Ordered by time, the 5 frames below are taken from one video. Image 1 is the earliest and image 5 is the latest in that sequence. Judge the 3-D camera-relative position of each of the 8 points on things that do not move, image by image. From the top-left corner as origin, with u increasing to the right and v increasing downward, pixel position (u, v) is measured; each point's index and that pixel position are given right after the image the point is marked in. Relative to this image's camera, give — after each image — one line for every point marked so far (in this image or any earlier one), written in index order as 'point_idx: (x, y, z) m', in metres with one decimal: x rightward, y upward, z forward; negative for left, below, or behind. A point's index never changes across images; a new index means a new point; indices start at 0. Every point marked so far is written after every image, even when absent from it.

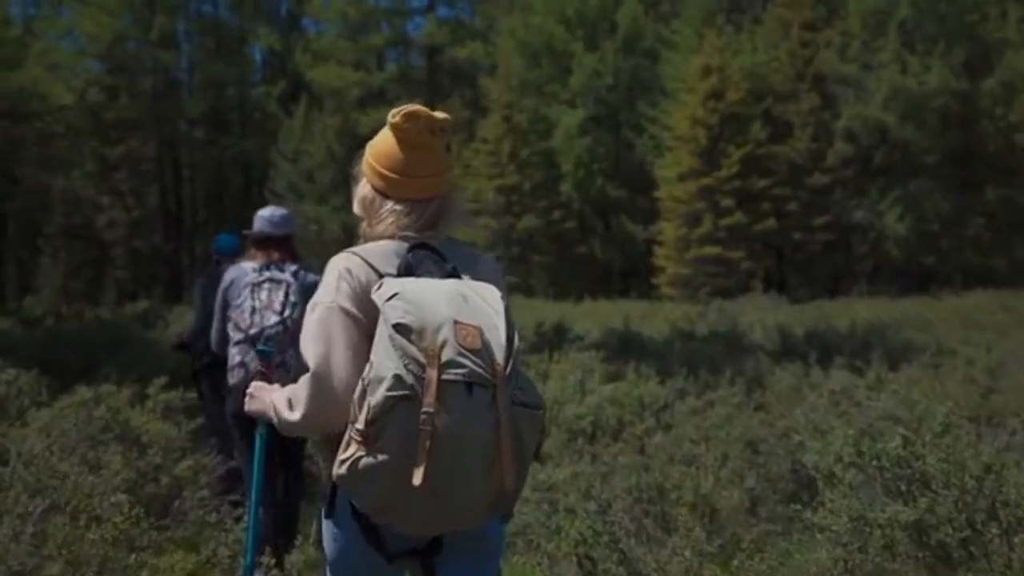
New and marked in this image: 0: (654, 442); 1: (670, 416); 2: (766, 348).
0: (+1.4, -1.5, +8.7) m
1: (+1.7, -1.4, +10.1) m
2: (+4.2, -1.0, +15.3) m
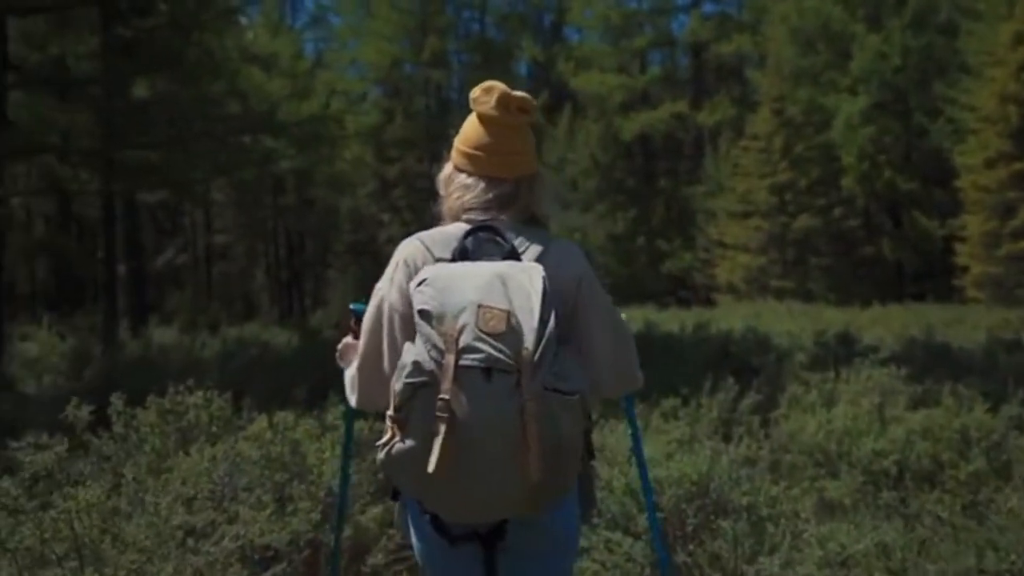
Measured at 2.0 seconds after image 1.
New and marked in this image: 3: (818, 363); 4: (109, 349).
0: (+3.5, -1.5, +6.9) m
1: (+4.3, -1.4, +8.1) m
2: (+8.1, -1.0, +12.4) m
3: (+4.2, -1.0, +12.7) m
4: (-6.6, -1.0, +15.4) m
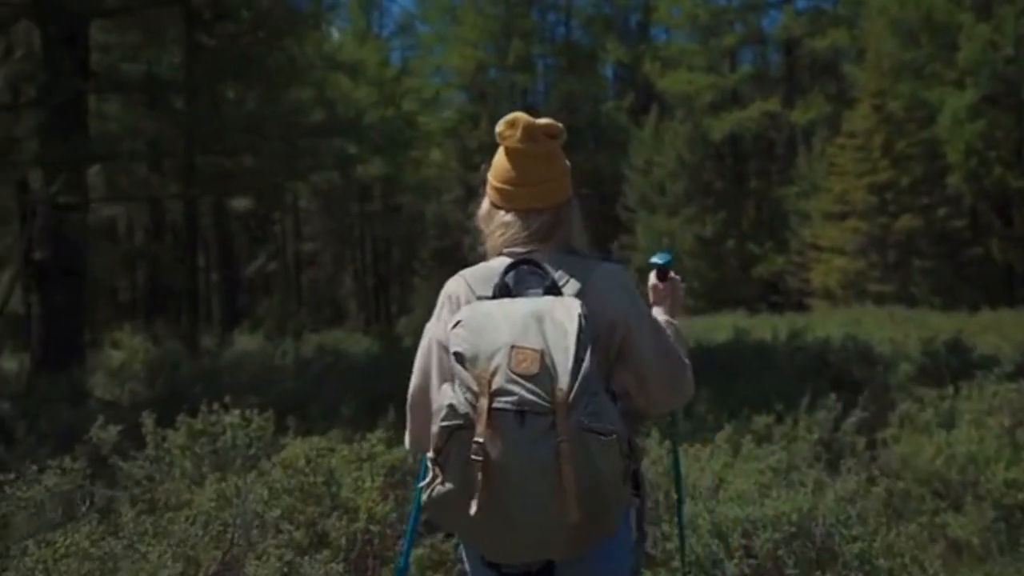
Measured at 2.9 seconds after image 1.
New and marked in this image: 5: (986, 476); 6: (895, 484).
0: (+4.0, -1.5, +6.0) m
1: (+4.9, -1.4, +7.1) m
2: (+9.1, -1.0, +11.1) m
3: (+5.2, -1.1, +11.7) m
4: (-5.2, -1.2, +15.4) m
5: (+3.8, -1.5, +7.7) m
6: (+3.1, -1.6, +7.5) m
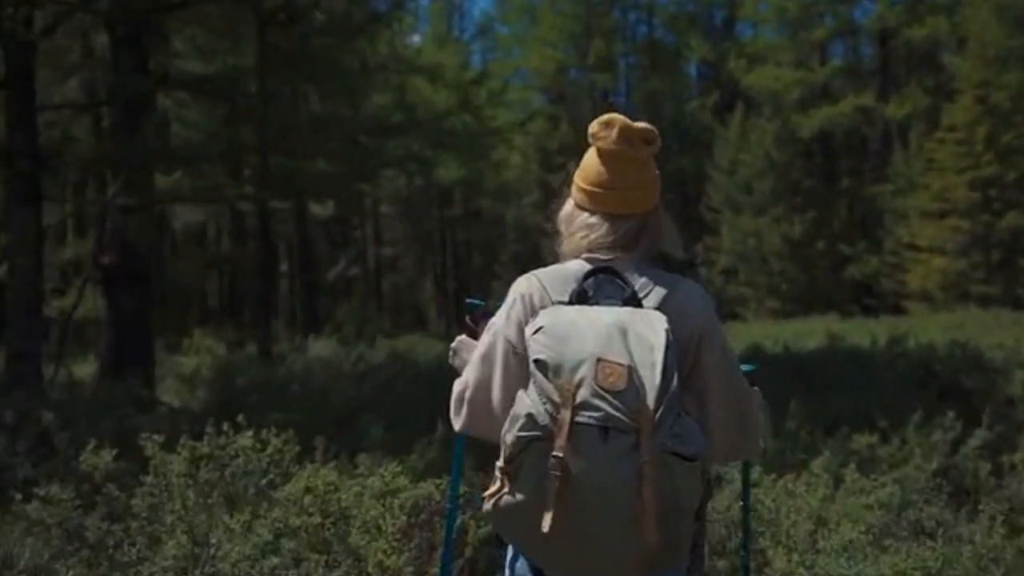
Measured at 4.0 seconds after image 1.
0: (+4.4, -1.5, +5.0) m
1: (+5.3, -1.4, +6.1) m
2: (+9.9, -1.0, +9.6) m
3: (+6.1, -1.1, +10.6) m
4: (-4.0, -1.2, +15.2) m
5: (+4.3, -1.5, +6.7) m
6: (+3.6, -1.6, +6.6) m
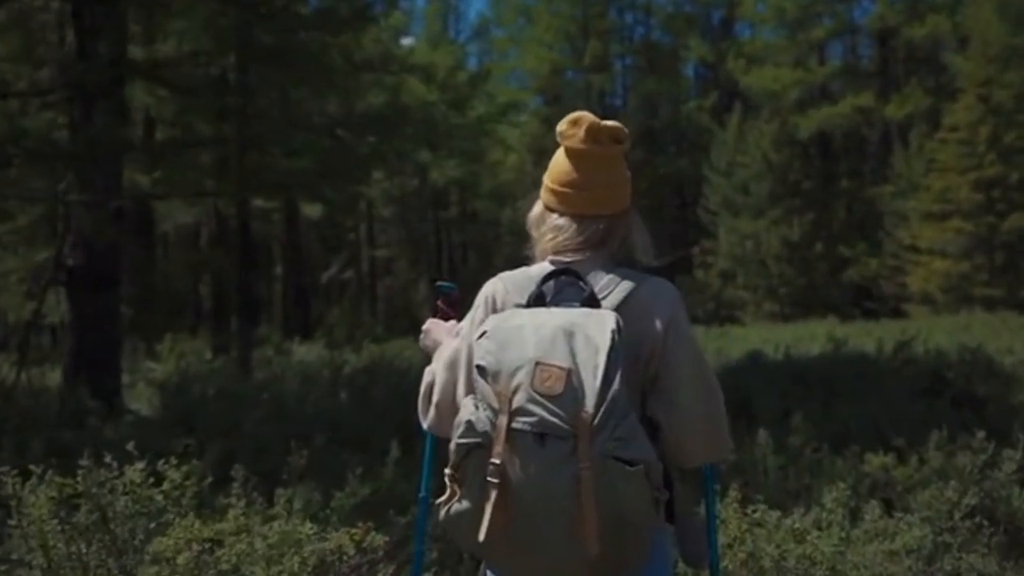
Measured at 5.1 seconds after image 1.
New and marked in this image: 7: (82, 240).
0: (+4.2, -1.5, +4.4) m
1: (+5.2, -1.5, +5.5) m
2: (+9.7, -1.0, +9.0) m
3: (+5.9, -1.1, +10.0) m
4: (-4.2, -1.3, +14.6) m
5: (+4.2, -1.5, +6.1) m
6: (+3.4, -1.6, +6.0) m
7: (-5.3, +0.6, +11.6) m
